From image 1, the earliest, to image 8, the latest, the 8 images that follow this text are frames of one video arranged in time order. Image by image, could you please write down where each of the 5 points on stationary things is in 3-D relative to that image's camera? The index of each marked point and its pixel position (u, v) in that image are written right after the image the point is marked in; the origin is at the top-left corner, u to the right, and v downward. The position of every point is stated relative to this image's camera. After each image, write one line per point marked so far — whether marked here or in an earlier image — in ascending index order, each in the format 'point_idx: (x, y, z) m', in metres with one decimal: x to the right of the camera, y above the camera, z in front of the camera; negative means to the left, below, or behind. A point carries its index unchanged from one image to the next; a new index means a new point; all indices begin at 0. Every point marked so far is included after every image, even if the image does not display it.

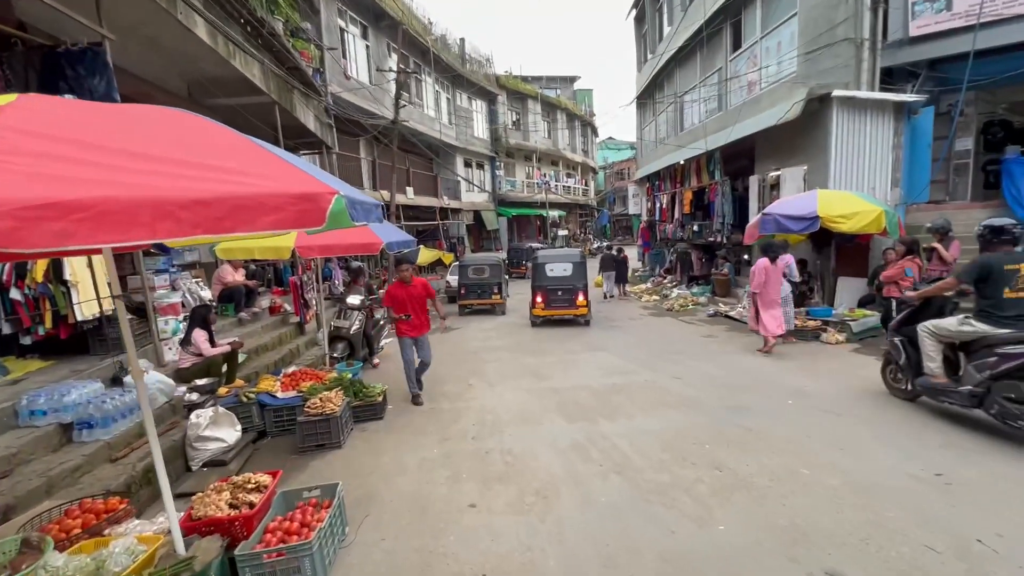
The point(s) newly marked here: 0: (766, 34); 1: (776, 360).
0: (+5.9, +5.9, +11.0) m
1: (+4.1, -1.1, +7.3) m
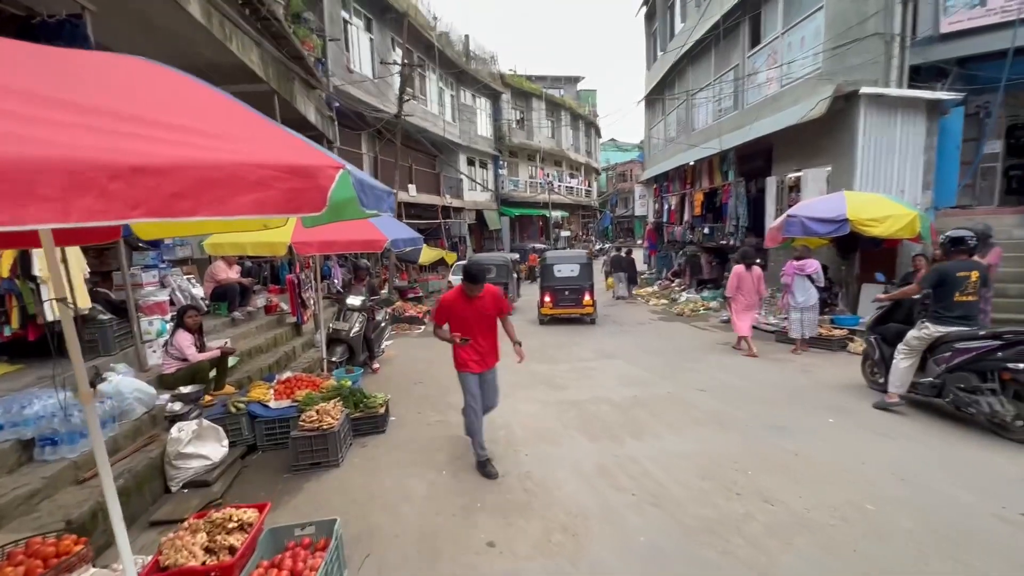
0: (+6.2, +5.8, +10.5) m
1: (+4.2, -1.2, +6.9) m
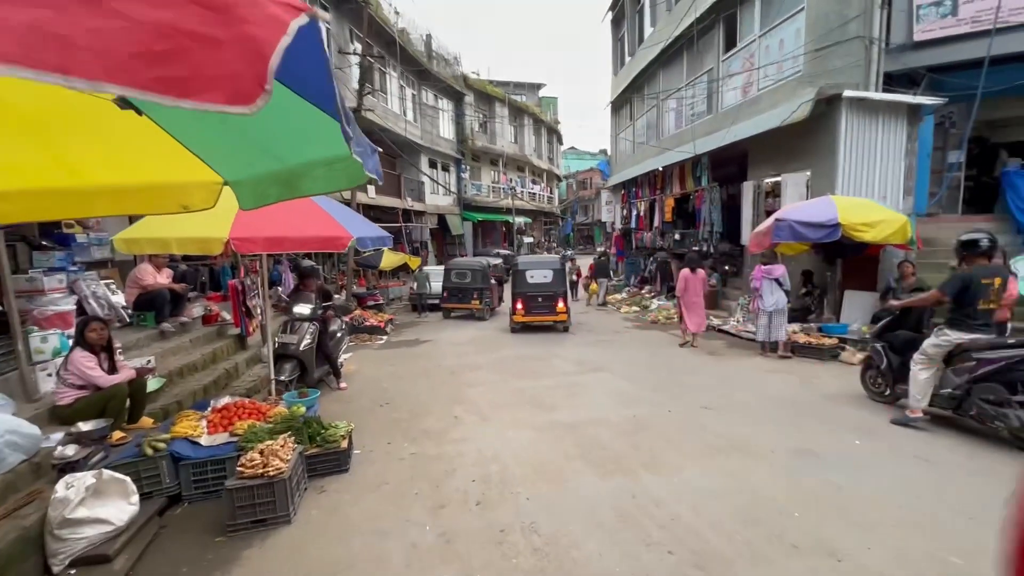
0: (+5.6, +5.6, +10.3) m
1: (+4.0, -1.3, +6.4) m
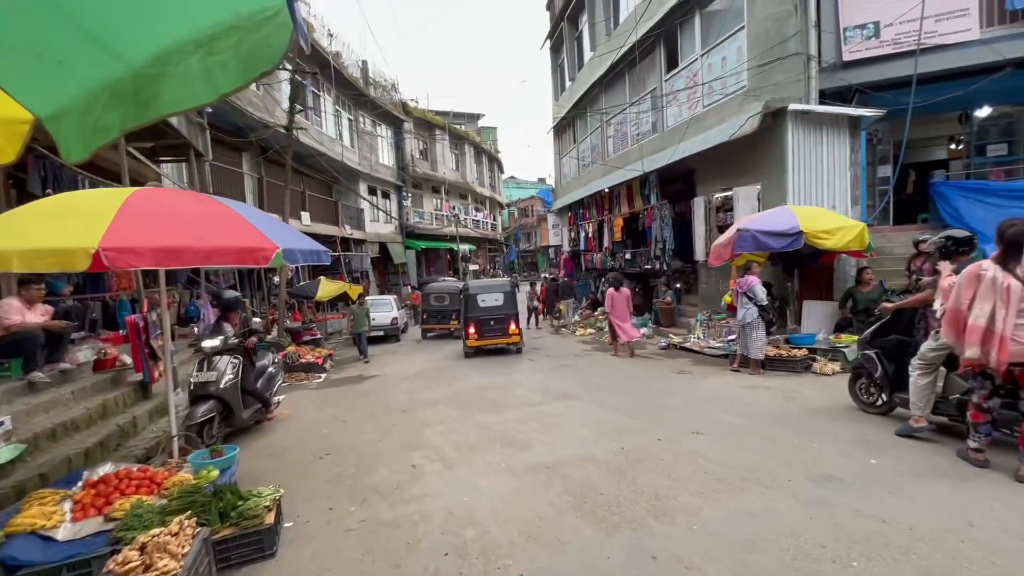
0: (+4.4, +5.3, +10.5) m
1: (+3.5, -1.4, +6.0) m
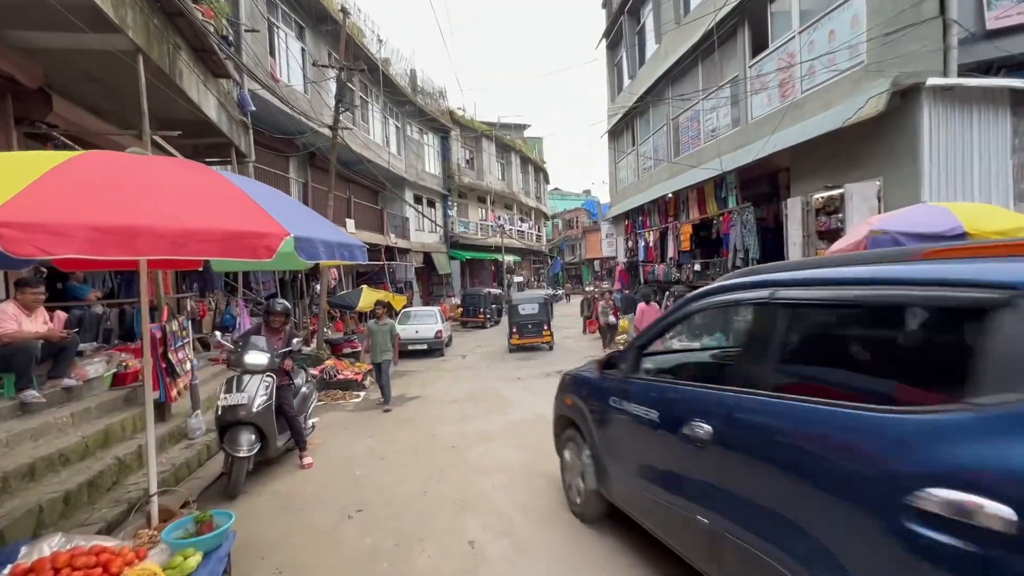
0: (+5.6, +5.0, +9.0) m
1: (+4.3, -1.6, +4.4) m
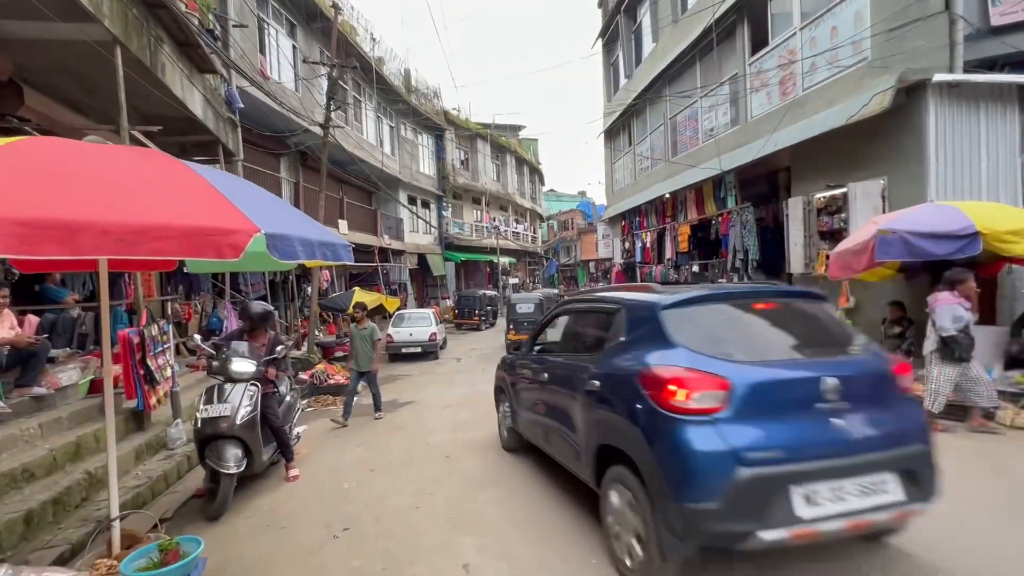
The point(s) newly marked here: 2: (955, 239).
0: (+5.6, +5.0, +8.8) m
1: (+4.3, -1.6, +4.2) m
2: (+5.3, +0.6, +5.6) m
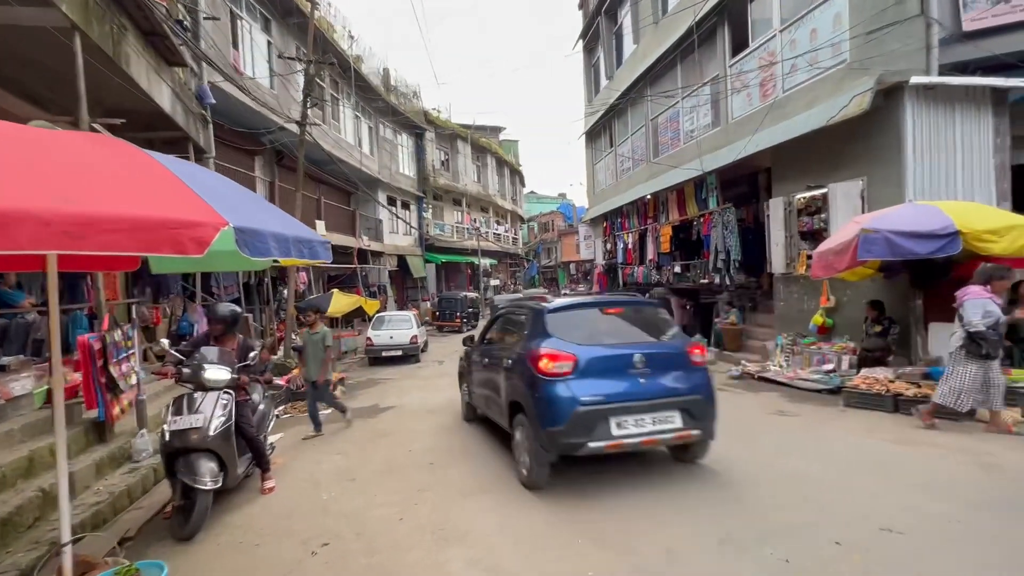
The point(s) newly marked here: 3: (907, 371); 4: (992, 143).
0: (+5.2, +5.0, +8.9) m
1: (+4.2, -1.6, +4.2) m
2: (+5.1, +0.6, +5.7) m
3: (+5.5, -1.2, +6.6) m
4: (+7.4, +2.2, +7.3) m
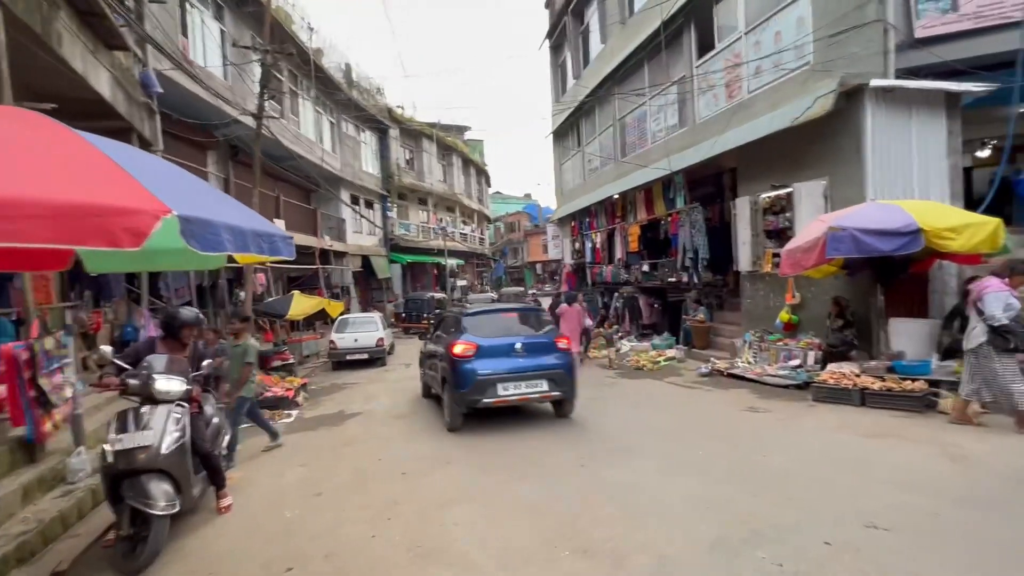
0: (+4.6, +5.0, +9.0) m
1: (+4.0, -1.6, +4.3) m
2: (+4.8, +0.7, +5.8) m
3: (+5.1, -1.1, +6.8) m
4: (+6.9, +2.3, +7.6) m
